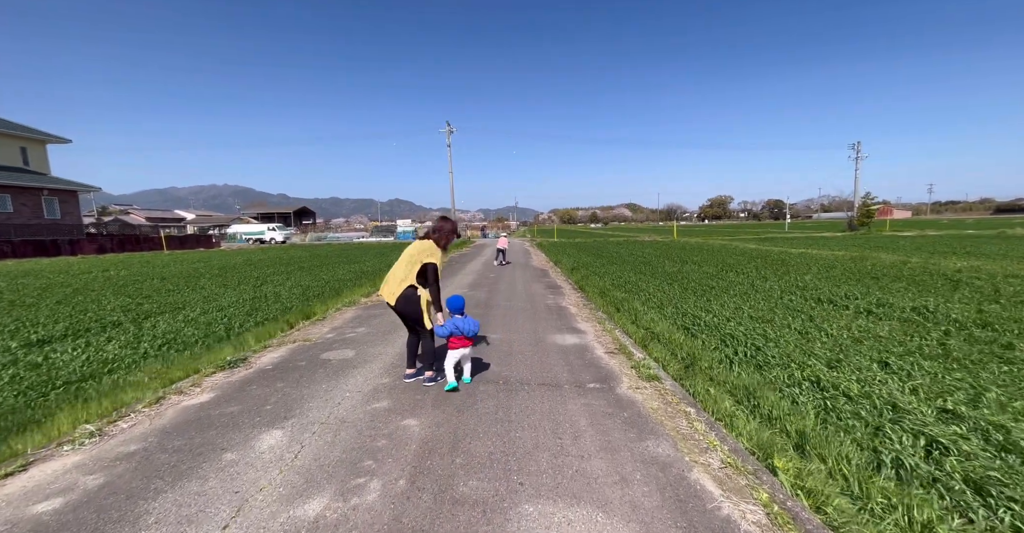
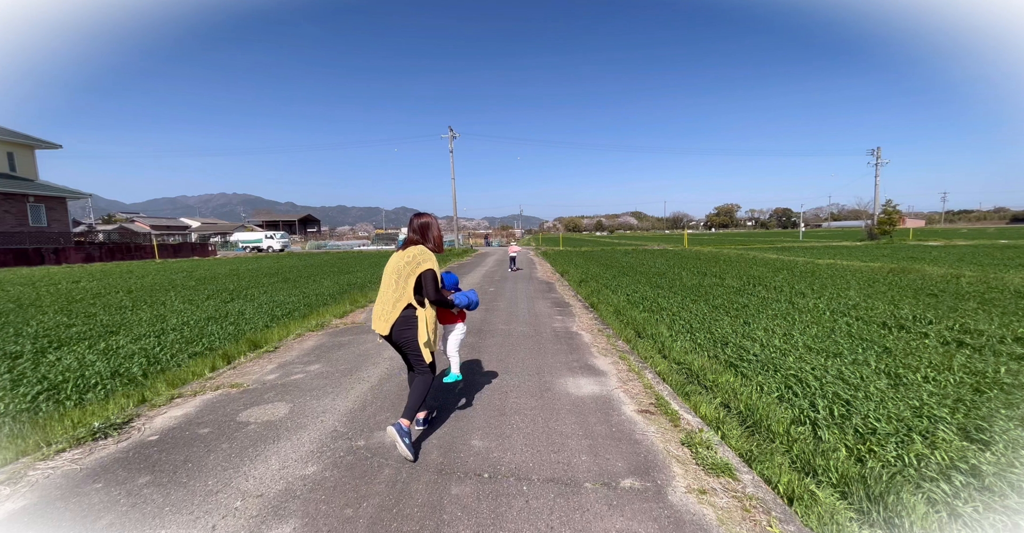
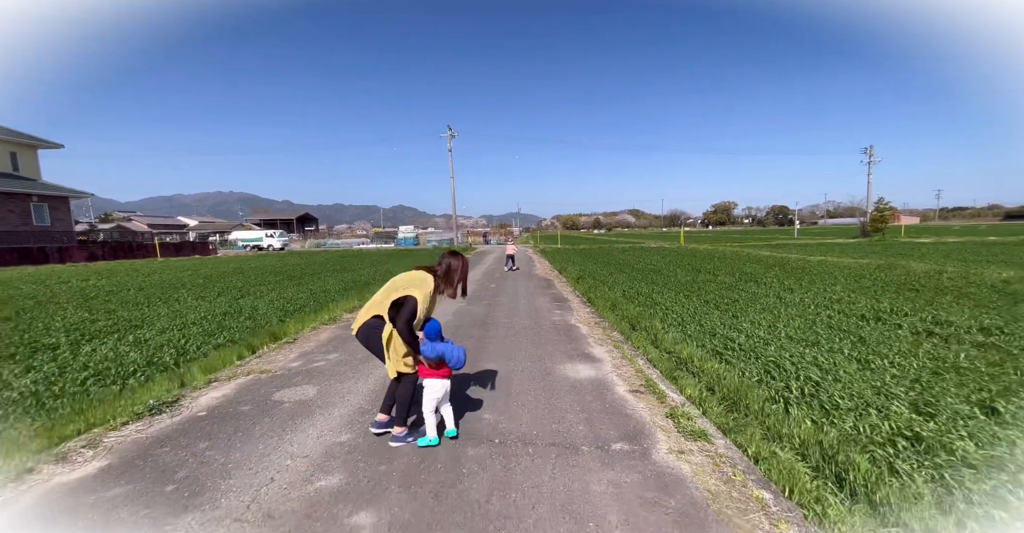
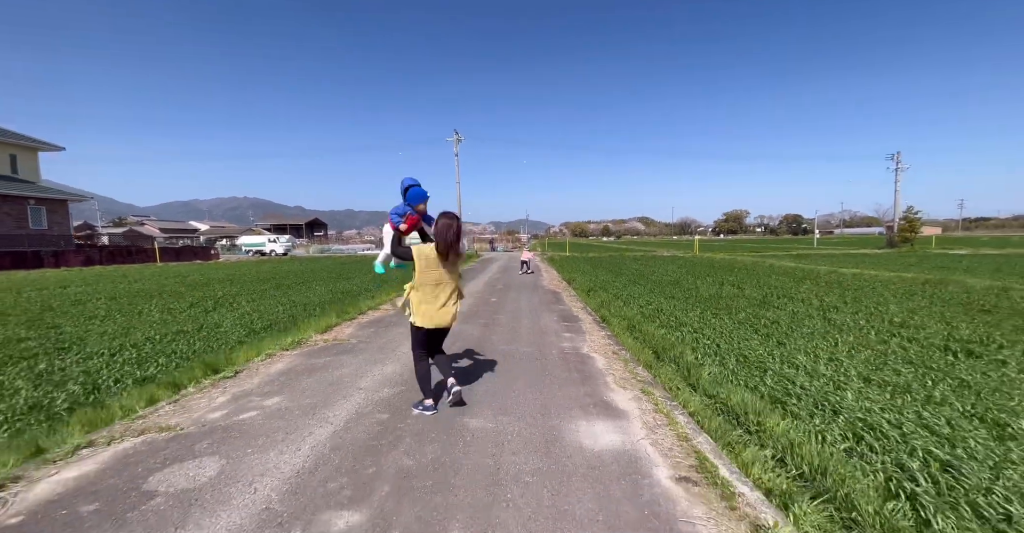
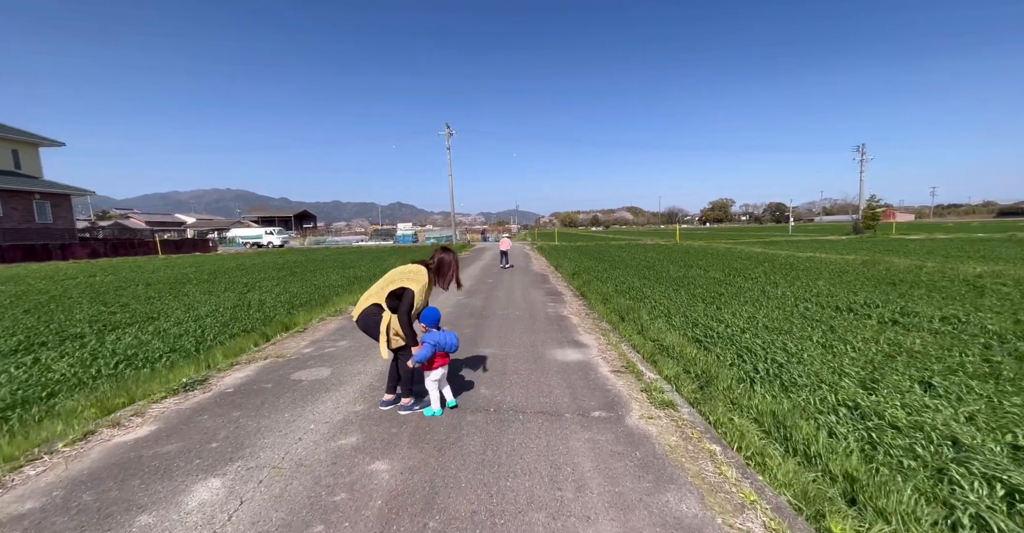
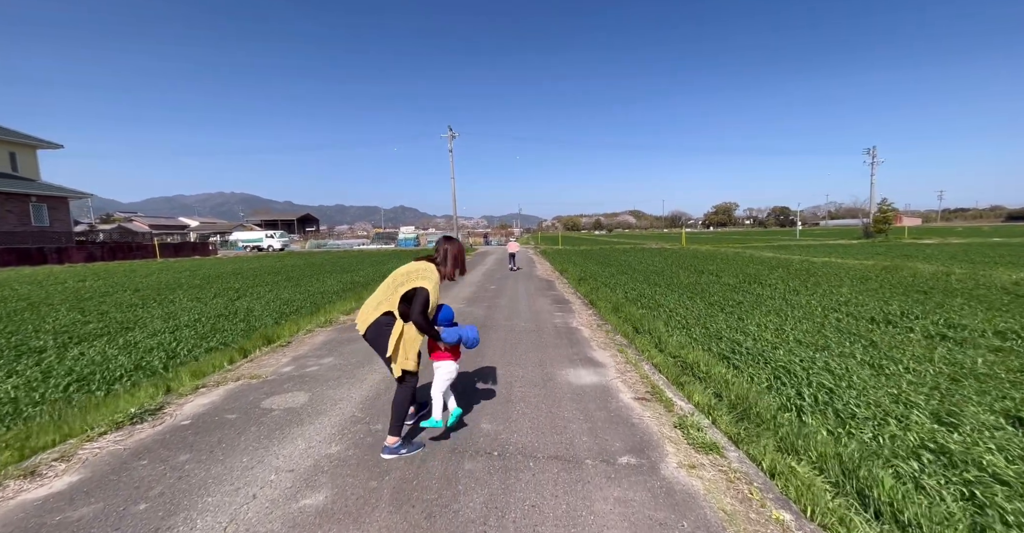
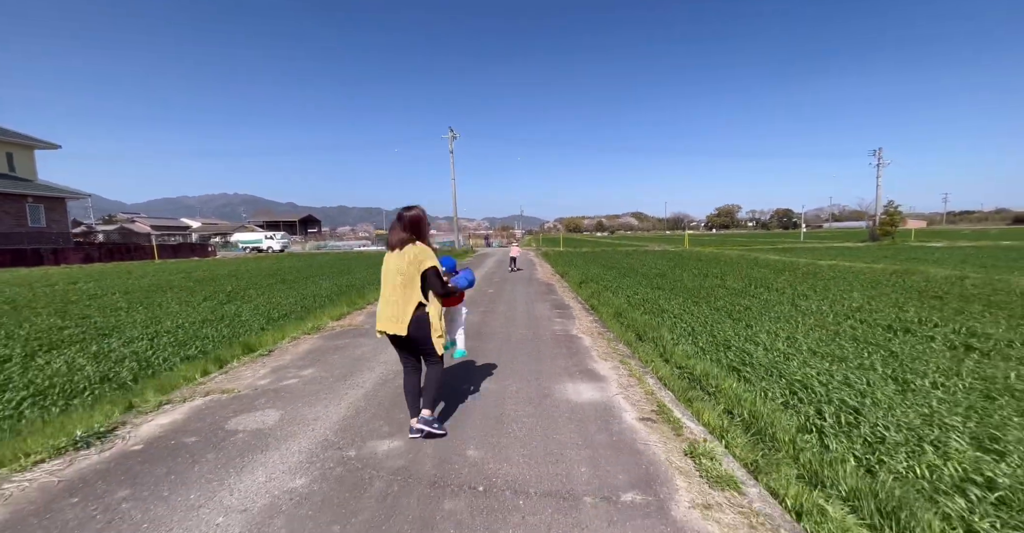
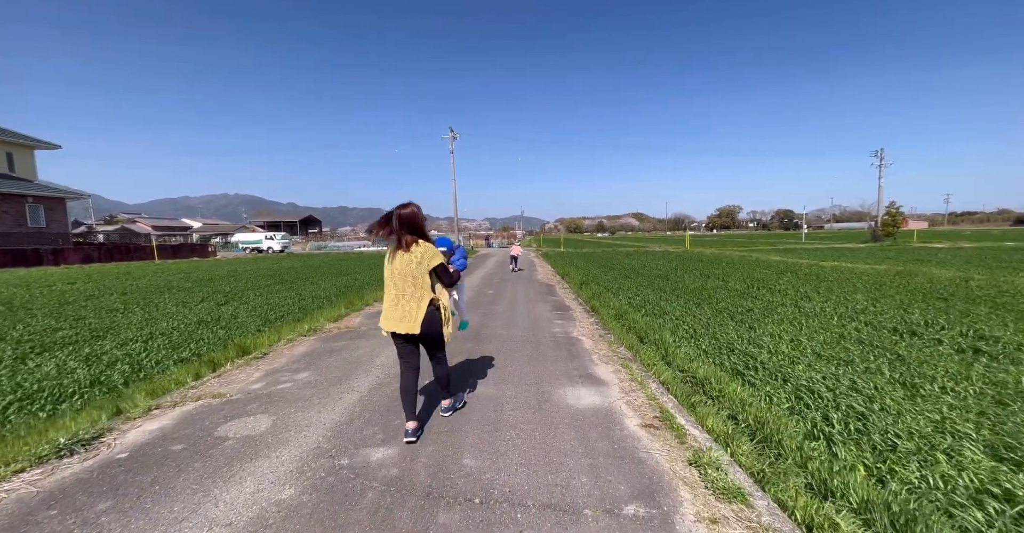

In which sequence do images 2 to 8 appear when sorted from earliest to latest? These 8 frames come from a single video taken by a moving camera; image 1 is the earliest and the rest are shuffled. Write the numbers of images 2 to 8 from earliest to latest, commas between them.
5, 6, 8, 4, 7, 3, 2
